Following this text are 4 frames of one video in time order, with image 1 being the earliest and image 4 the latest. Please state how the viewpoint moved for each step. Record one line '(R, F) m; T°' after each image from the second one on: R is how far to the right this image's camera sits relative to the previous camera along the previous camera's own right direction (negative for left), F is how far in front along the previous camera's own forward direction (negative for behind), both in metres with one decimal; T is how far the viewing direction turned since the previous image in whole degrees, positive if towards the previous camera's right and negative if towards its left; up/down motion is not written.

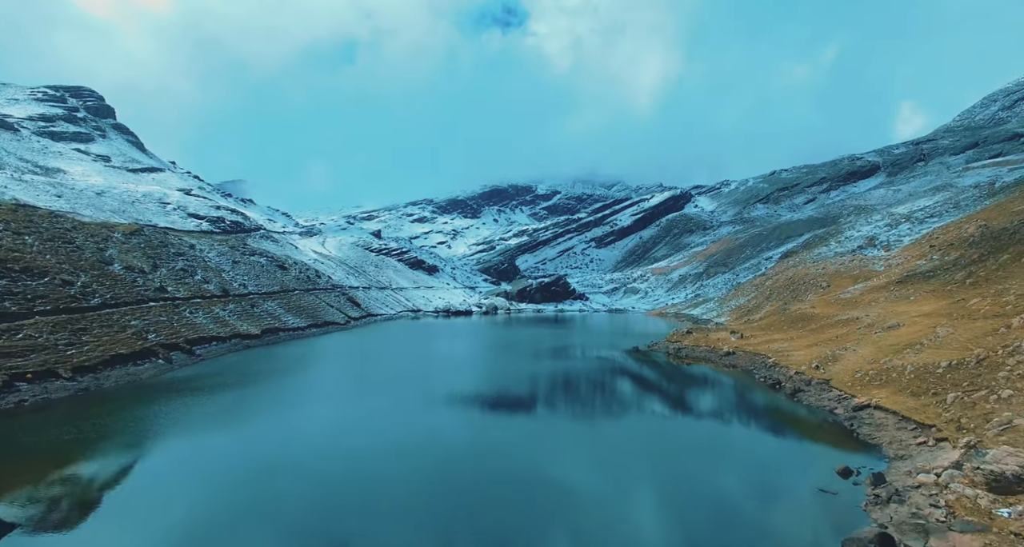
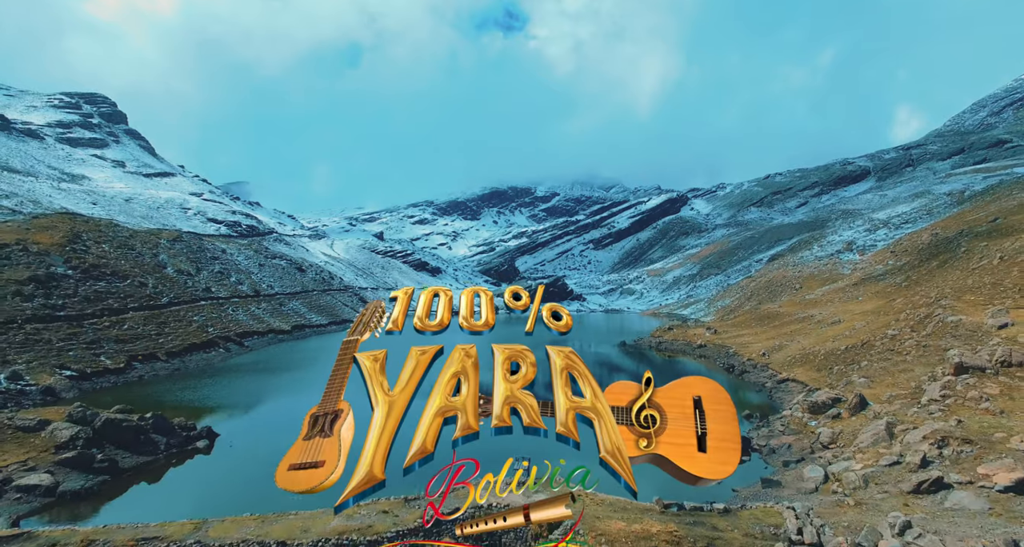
(-0.4, -7.7) m; 0°
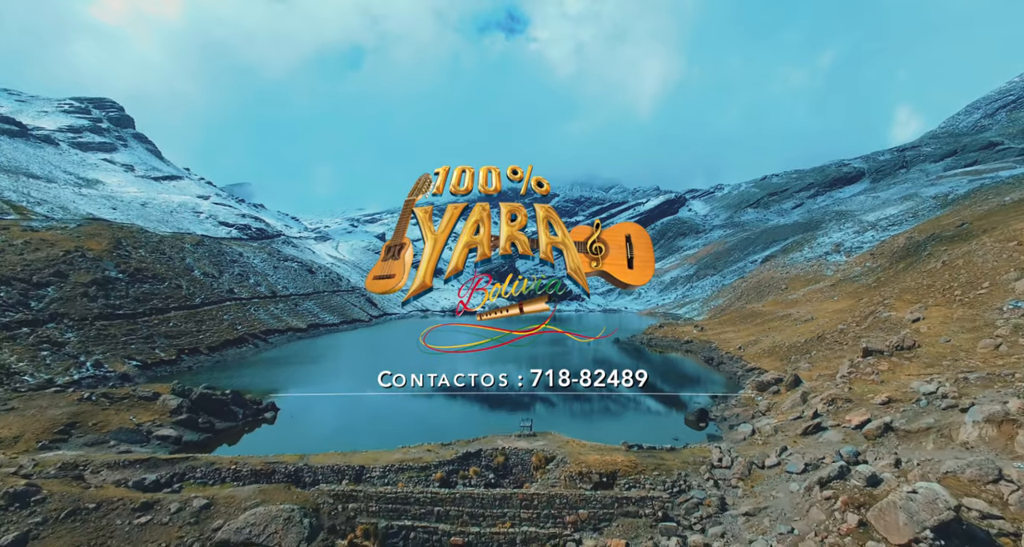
(-0.2, -4.7) m; 0°
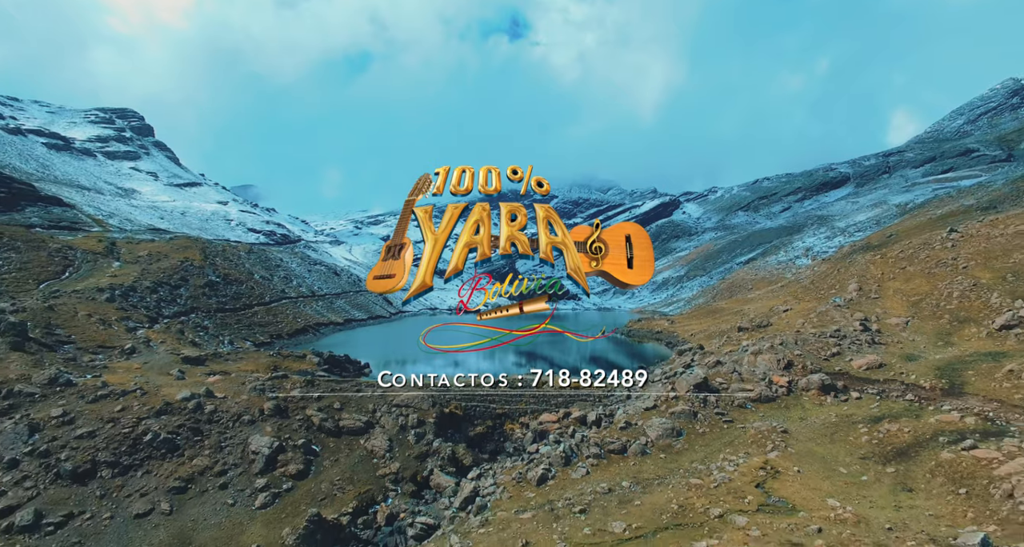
(-0.7, -13.3) m; 0°
